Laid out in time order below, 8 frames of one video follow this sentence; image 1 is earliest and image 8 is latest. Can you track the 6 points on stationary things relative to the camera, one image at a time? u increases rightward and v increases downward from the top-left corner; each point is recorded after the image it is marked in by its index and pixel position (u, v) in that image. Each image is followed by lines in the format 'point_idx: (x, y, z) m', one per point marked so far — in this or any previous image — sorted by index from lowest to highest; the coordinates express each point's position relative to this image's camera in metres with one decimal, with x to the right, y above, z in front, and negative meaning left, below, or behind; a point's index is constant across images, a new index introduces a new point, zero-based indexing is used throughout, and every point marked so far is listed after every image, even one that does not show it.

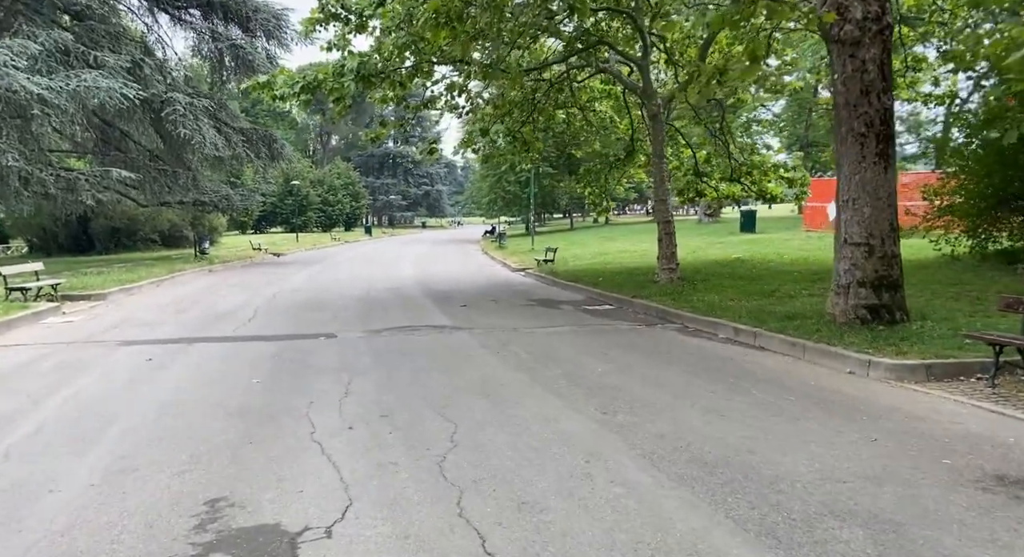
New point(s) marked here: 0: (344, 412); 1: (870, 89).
0: (-1.4, -1.1, +6.4) m
1: (+4.0, +2.1, +8.4) m
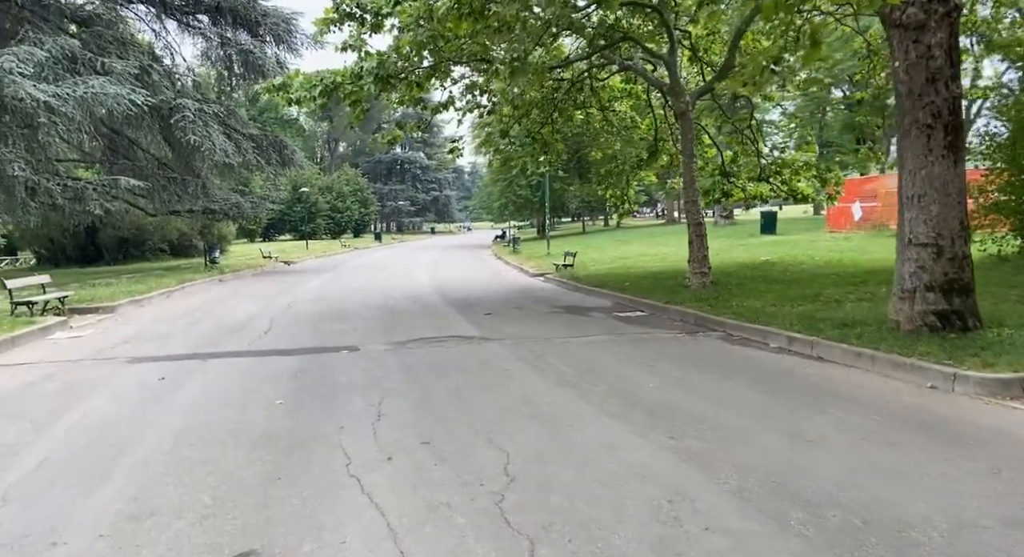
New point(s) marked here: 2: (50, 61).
0: (-1.0, -1.2, +5.8) m
1: (+4.4, +2.1, +7.7) m
2: (-12.0, +5.7, +19.6) m
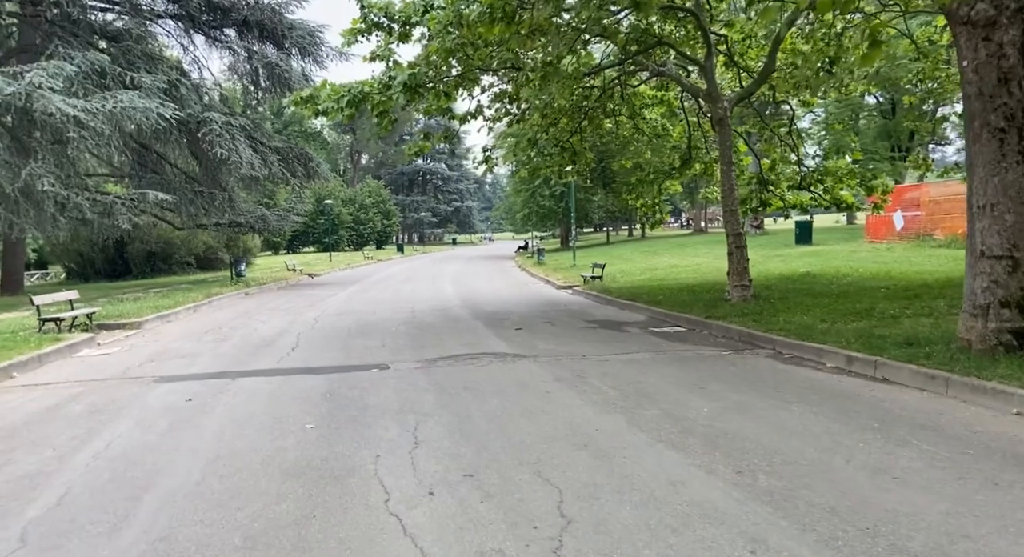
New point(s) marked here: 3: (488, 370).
0: (-0.7, -1.4, +5.4) m
1: (+4.8, +1.9, +7.2) m
2: (-11.2, +5.3, +19.6) m
3: (-0.3, -1.2, +9.6) m
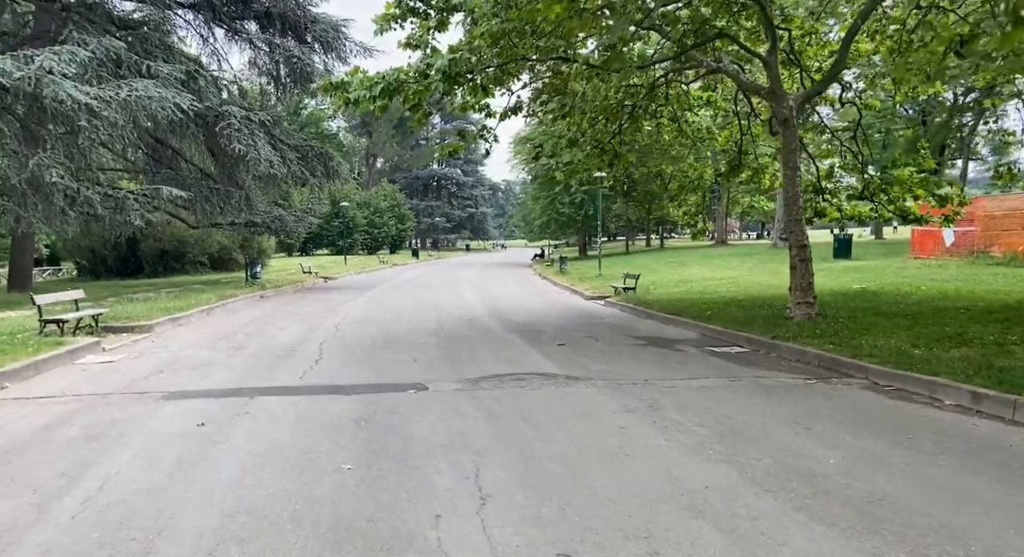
0: (-0.1, -1.4, +4.2) m
1: (+5.4, +1.7, +5.9) m
2: (-10.3, +5.3, +18.6) m
3: (+0.3, -1.3, +8.4) m
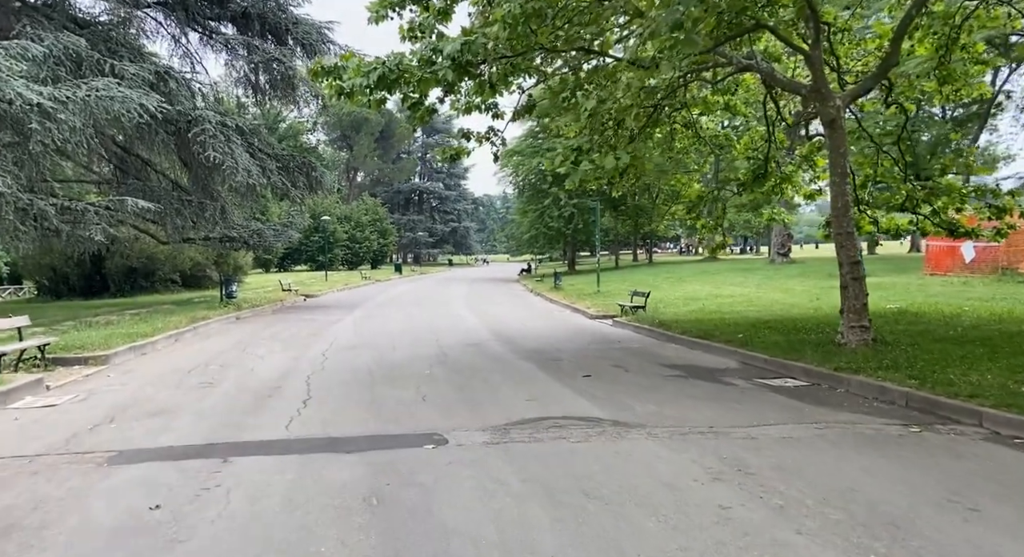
0: (+0.4, -1.6, +2.5) m
1: (+5.9, +1.5, +4.4) m
2: (-10.2, +4.9, +16.8) m
3: (+0.7, -1.5, +6.7) m
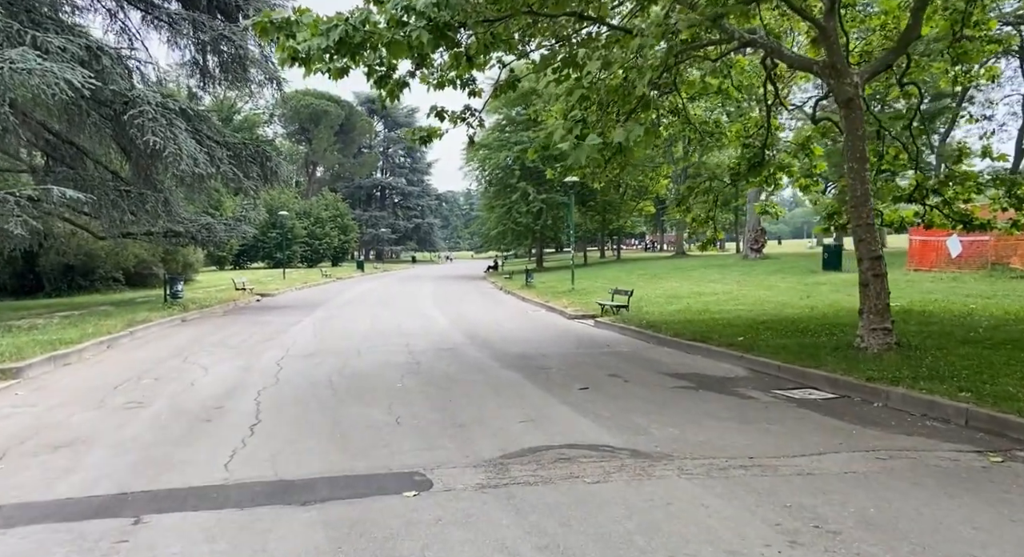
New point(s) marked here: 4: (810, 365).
0: (+0.7, -1.6, +1.0) m
1: (+6.0, +1.5, +3.3) m
2: (-10.7, +4.9, +14.7) m
3: (+0.7, -1.5, +5.3) m
4: (+4.0, -1.2, +10.2) m
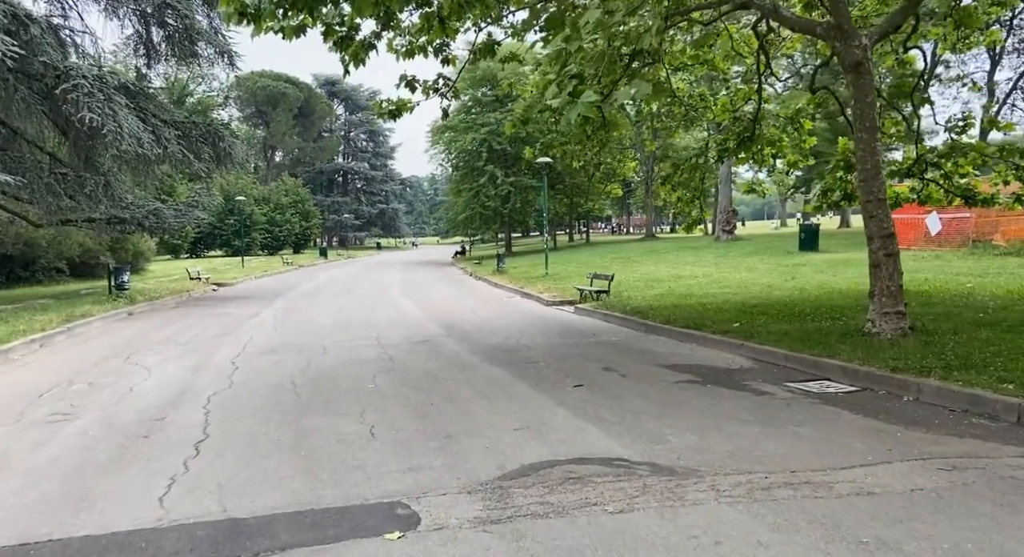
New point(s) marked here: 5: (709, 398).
0: (+0.9, -1.6, 0.0) m
1: (+6.1, +1.7, +2.5) m
2: (-11.2, +5.0, +13.1) m
3: (+0.8, -1.4, +4.3) m
4: (+3.8, -0.9, +9.3) m
5: (+2.0, -1.2, +7.8) m
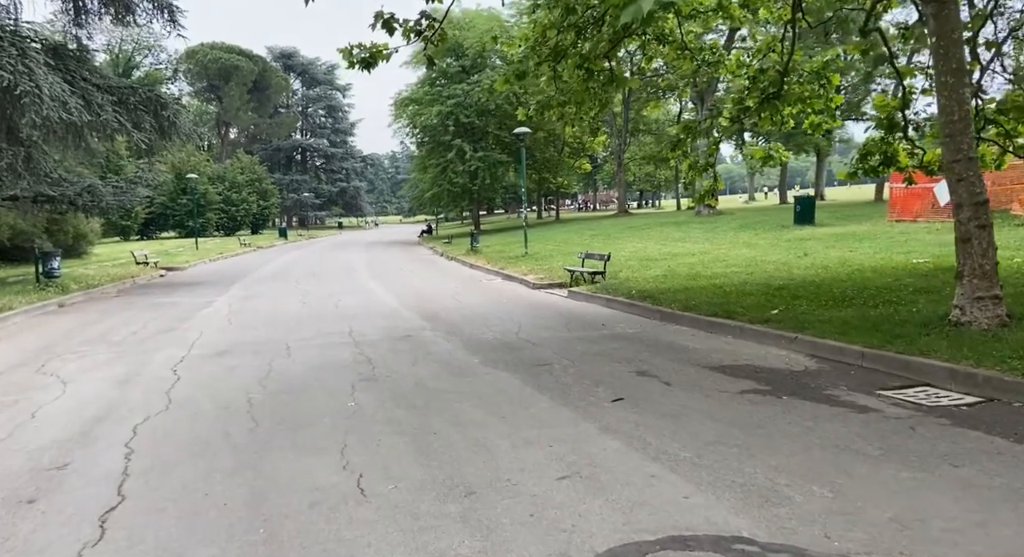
0: (+1.5, -1.7, -1.8) m
1: (+6.5, +1.7, +0.7) m
2: (-11.3, +5.0, +10.4) m
3: (+1.2, -1.4, +2.4) m
4: (+4.0, -0.7, +7.6) m
5: (+2.3, -1.1, +5.9) m
